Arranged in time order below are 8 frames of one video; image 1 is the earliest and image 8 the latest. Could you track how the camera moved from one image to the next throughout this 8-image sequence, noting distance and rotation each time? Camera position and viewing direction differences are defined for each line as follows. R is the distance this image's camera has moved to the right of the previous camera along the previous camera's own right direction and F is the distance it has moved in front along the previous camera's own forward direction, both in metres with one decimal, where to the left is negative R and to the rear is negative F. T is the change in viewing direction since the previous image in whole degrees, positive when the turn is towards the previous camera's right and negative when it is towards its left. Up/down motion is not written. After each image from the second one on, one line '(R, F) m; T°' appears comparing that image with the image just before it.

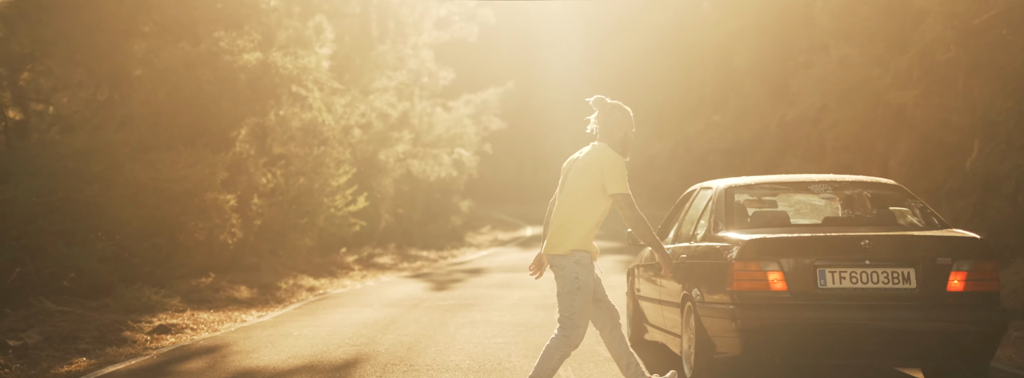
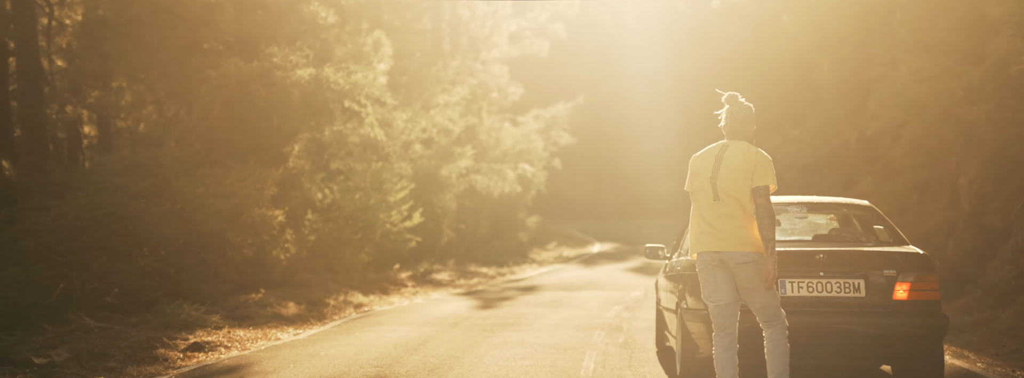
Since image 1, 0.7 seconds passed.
(+0.5, +0.2) m; -5°
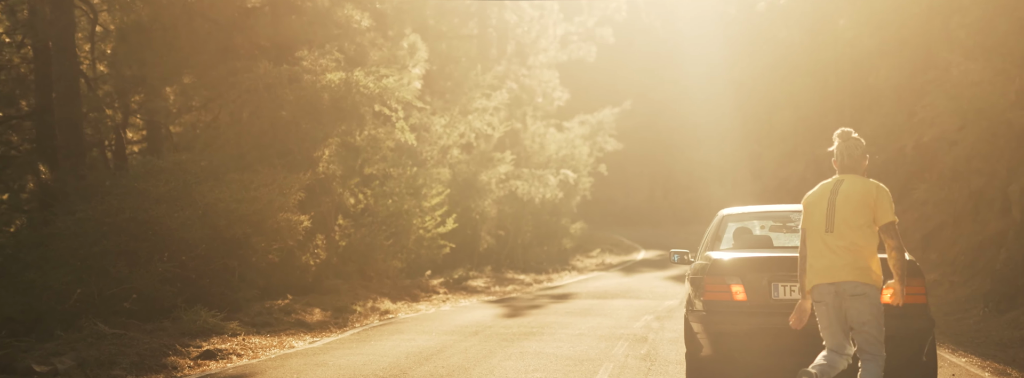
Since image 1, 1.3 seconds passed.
(+0.4, +0.2) m; -4°
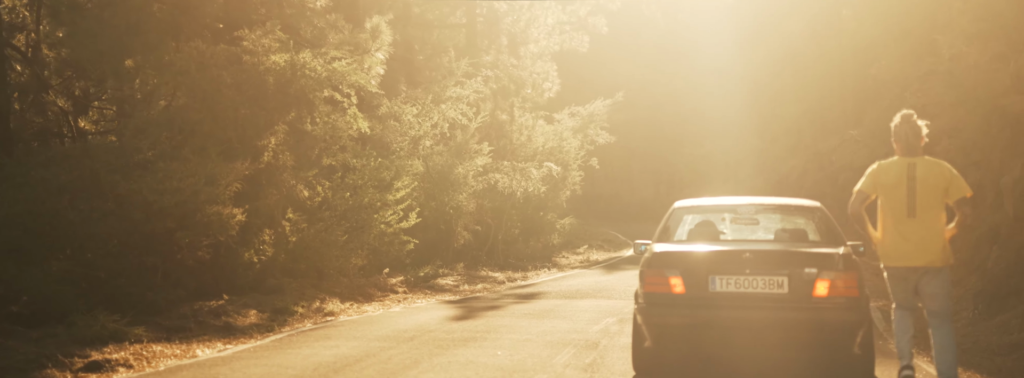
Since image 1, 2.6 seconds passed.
(+0.7, +0.9) m; -1°
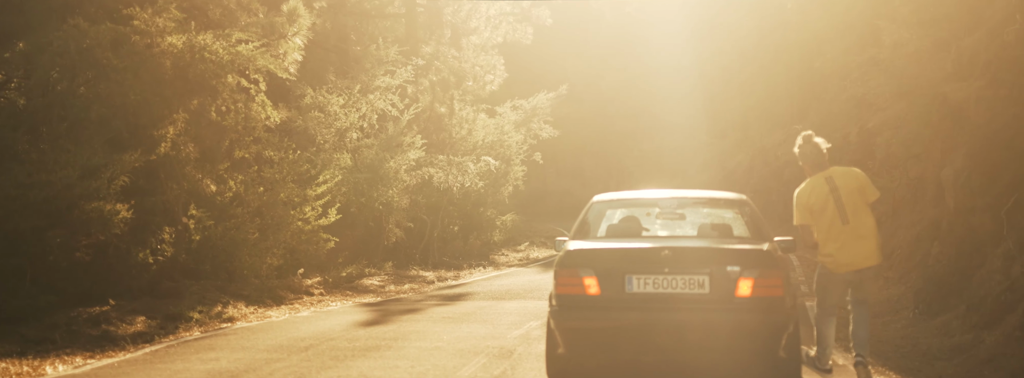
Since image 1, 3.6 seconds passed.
(+0.5, +0.8) m; +3°
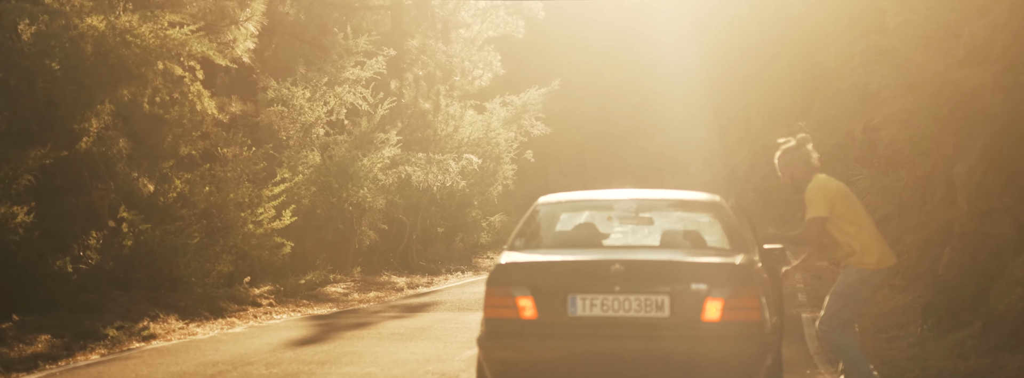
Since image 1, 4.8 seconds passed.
(+0.5, +1.2) m; 0°
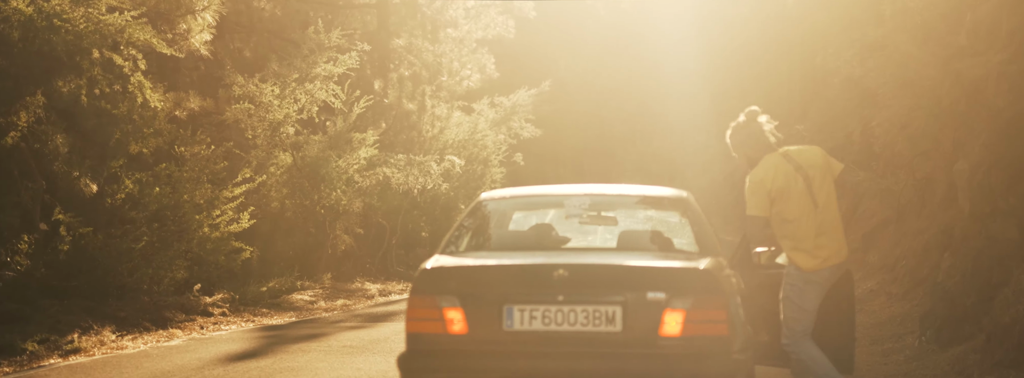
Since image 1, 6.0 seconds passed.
(+0.4, +0.8) m; 0°
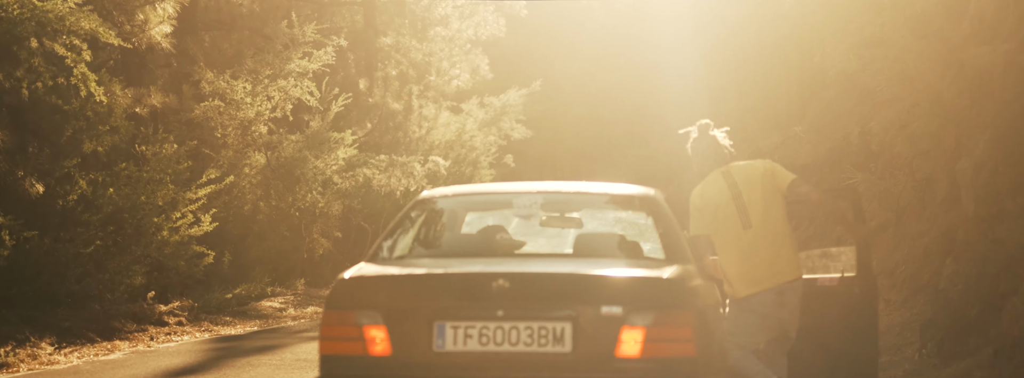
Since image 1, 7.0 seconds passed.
(+0.3, +0.7) m; 0°
